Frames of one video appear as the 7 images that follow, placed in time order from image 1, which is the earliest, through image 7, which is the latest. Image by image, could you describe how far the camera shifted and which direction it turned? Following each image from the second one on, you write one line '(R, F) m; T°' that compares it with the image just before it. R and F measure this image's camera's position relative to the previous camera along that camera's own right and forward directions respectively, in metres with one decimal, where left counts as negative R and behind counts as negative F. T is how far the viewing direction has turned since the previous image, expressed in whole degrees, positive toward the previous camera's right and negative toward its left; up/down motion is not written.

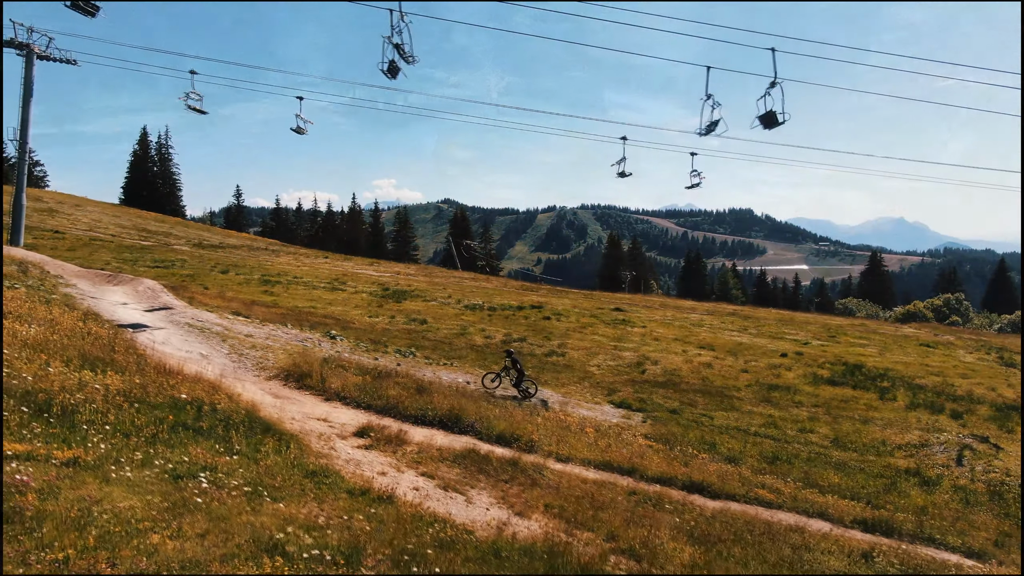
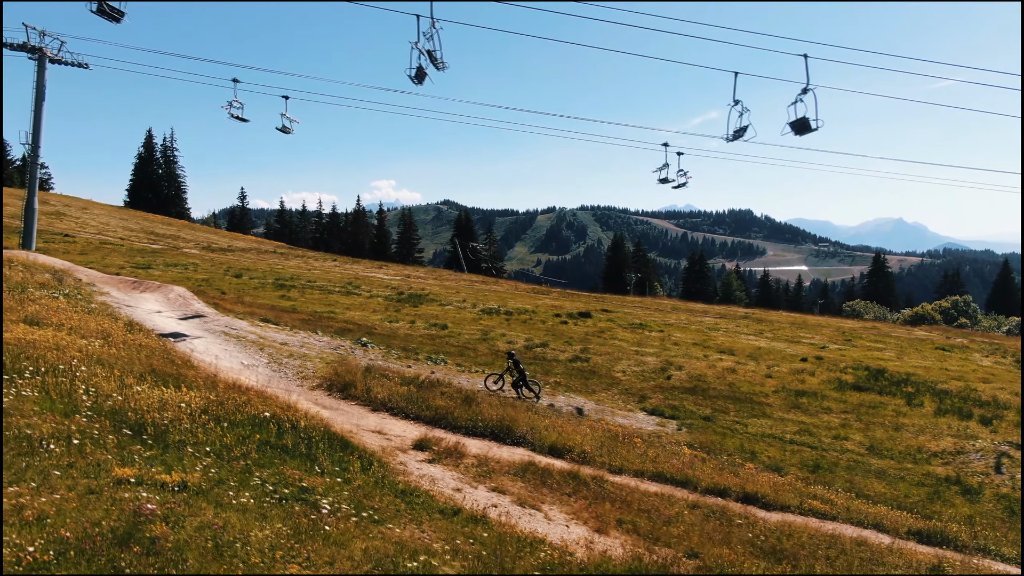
(-1.6, +0.1) m; 0°
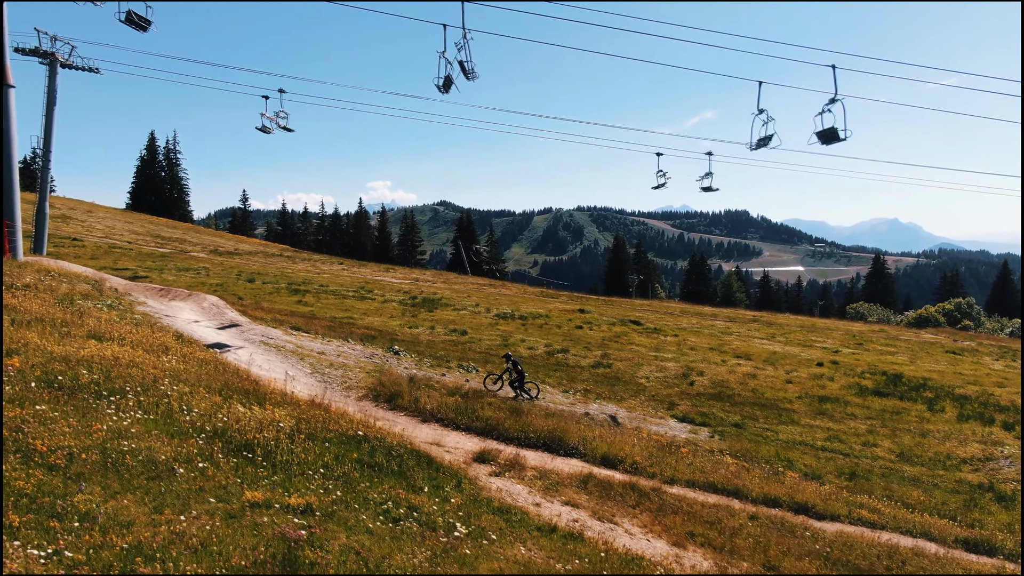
(-1.8, -0.2) m; 0°
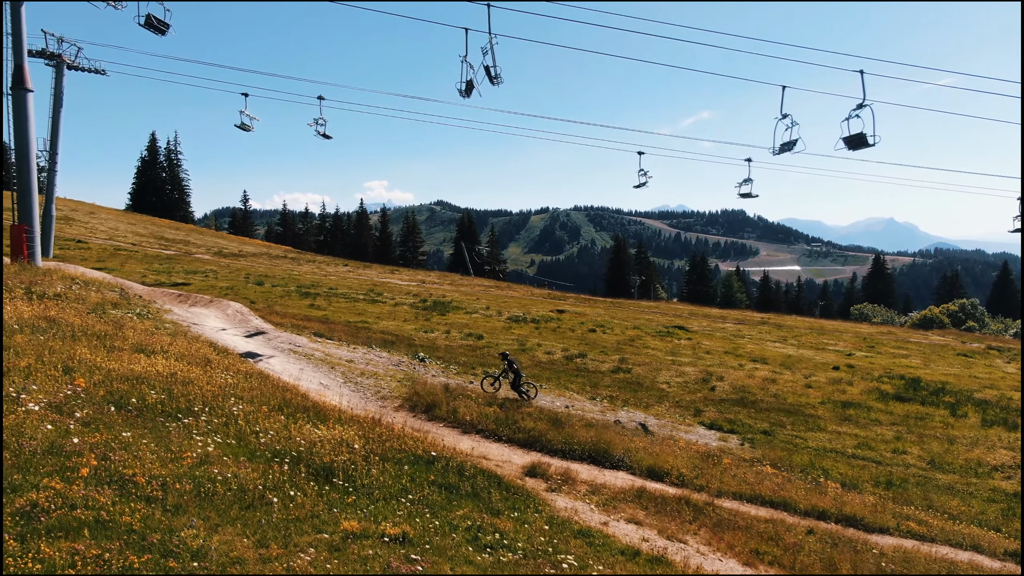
(-1.5, +0.2) m; 0°
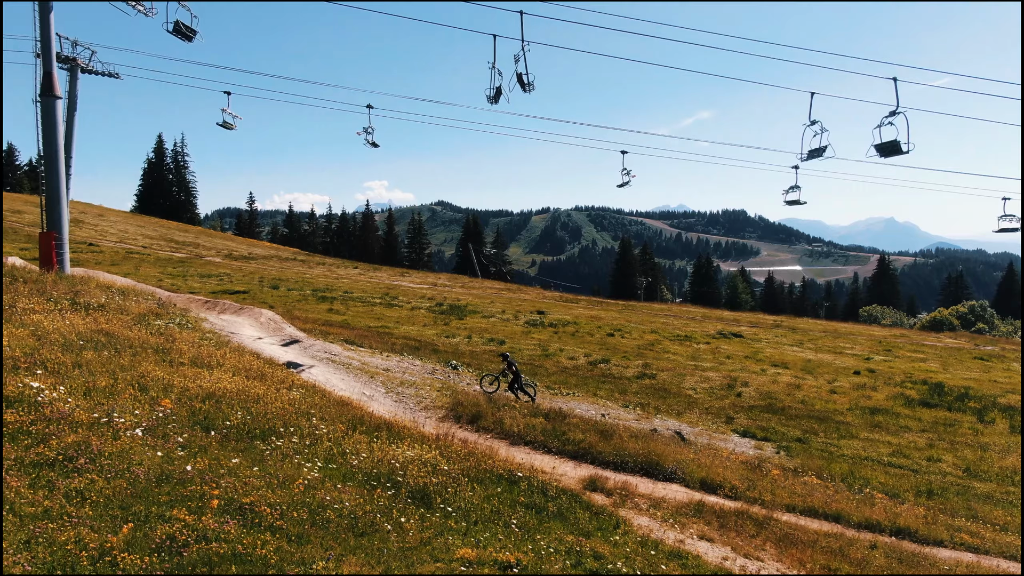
(-1.6, 0.0) m; 0°
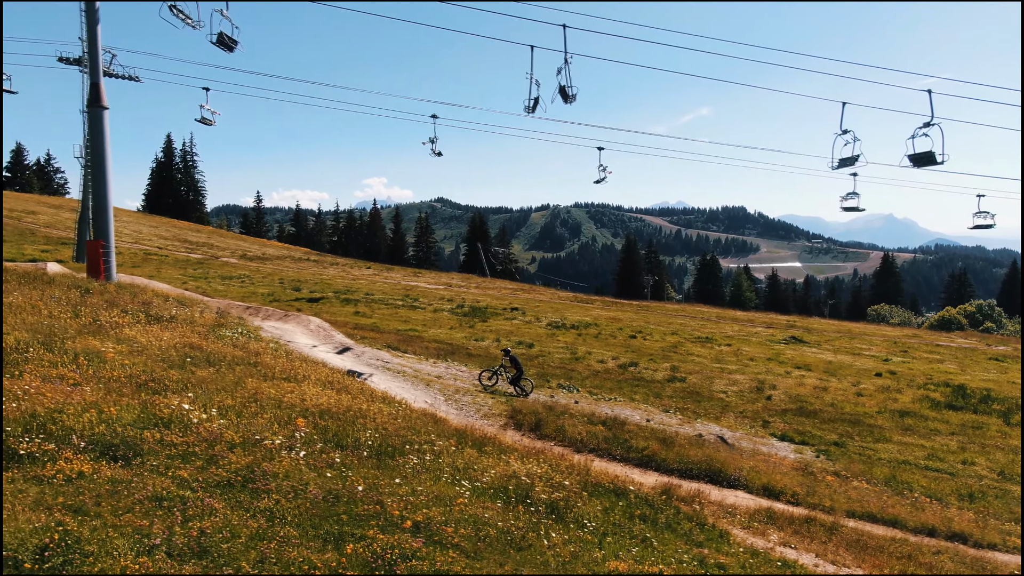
(-2.3, -0.6) m; 0°
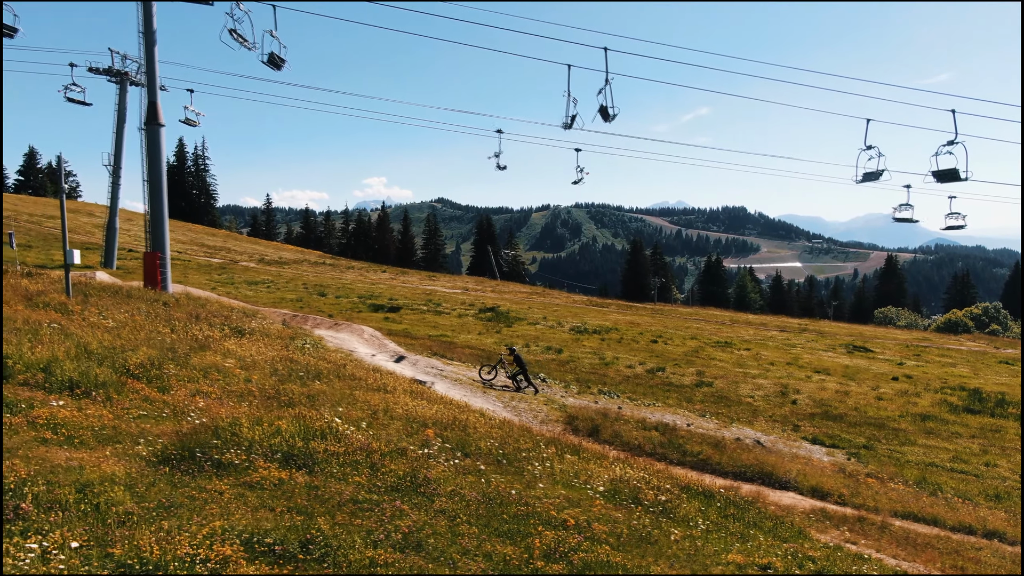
(-2.4, -1.4) m; 0°
